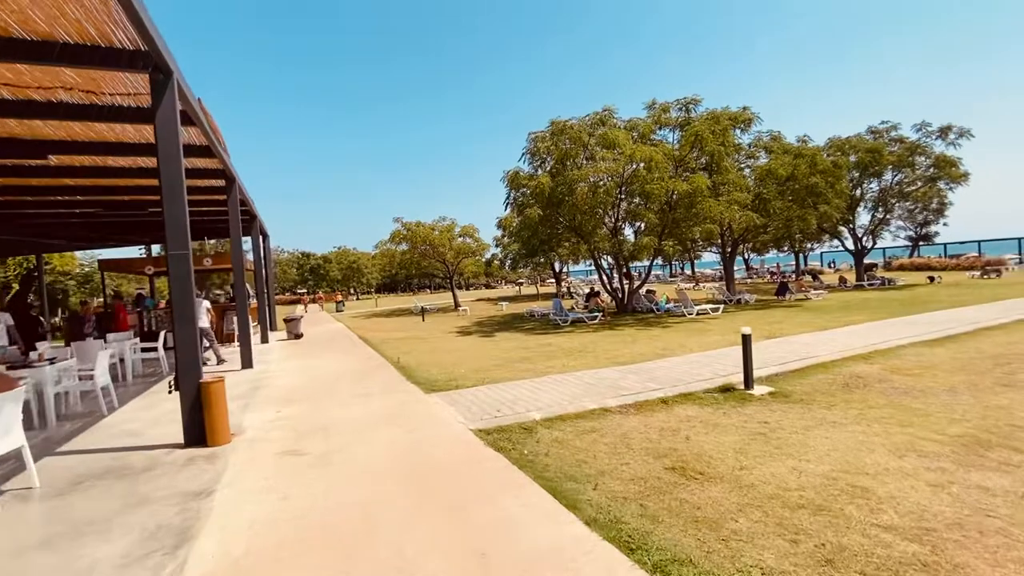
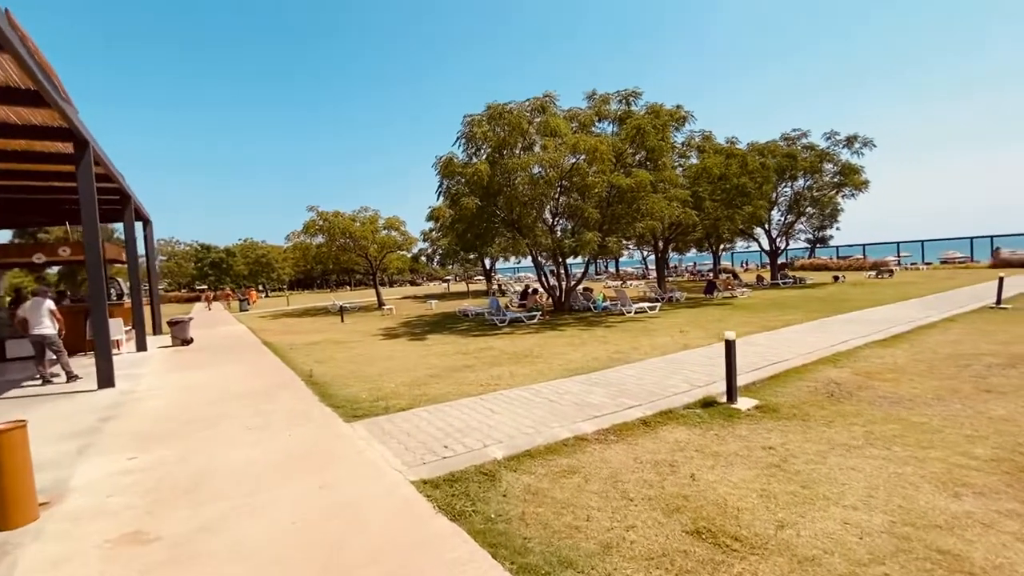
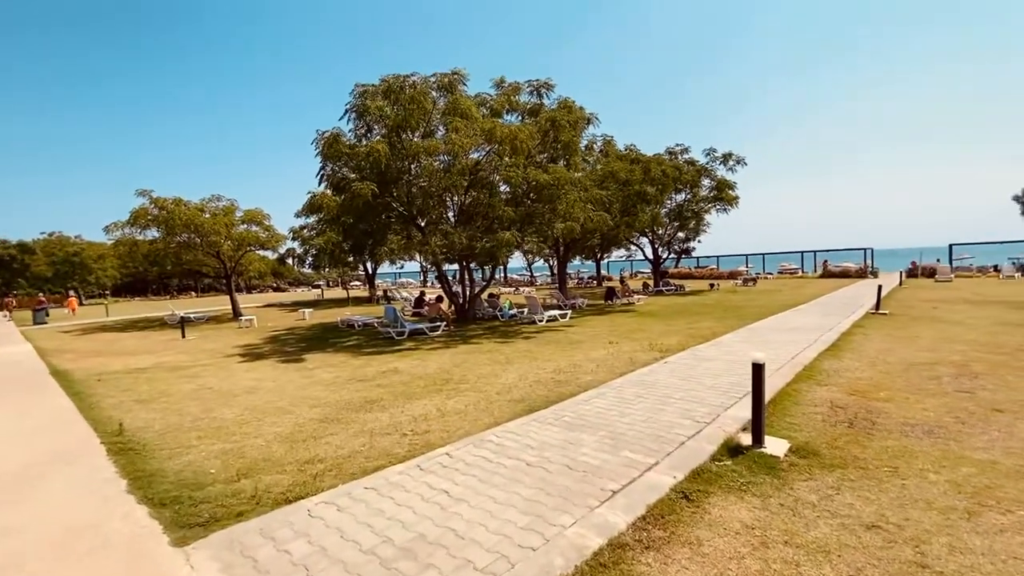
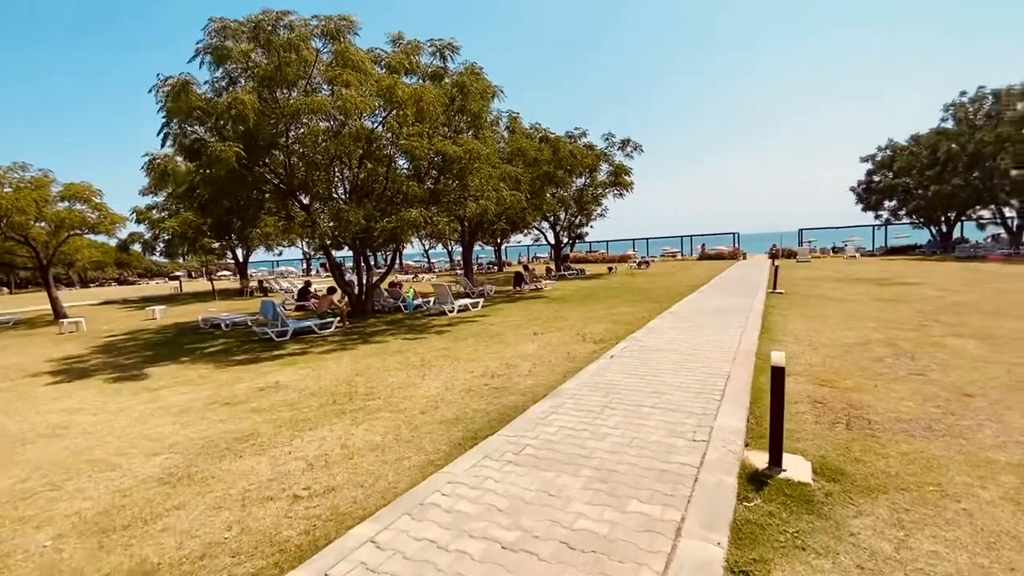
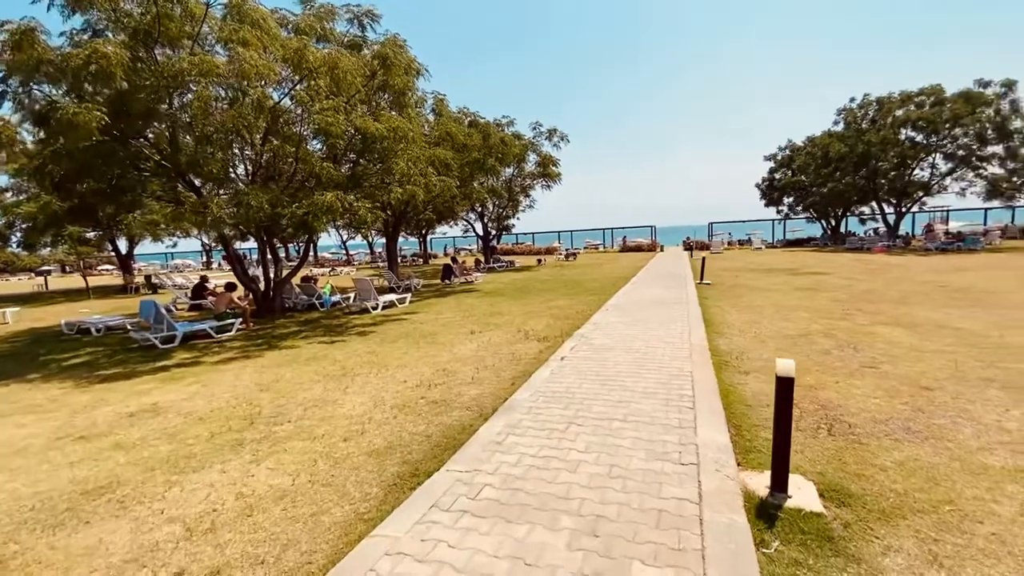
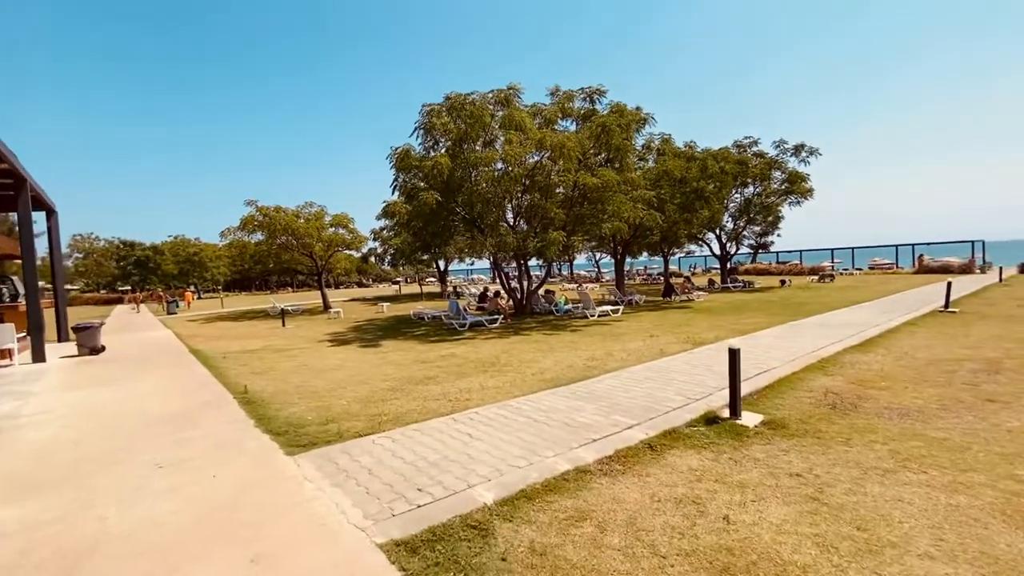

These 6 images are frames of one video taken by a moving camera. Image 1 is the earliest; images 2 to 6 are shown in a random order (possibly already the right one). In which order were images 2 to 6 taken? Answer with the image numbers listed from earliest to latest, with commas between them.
2, 6, 3, 4, 5
